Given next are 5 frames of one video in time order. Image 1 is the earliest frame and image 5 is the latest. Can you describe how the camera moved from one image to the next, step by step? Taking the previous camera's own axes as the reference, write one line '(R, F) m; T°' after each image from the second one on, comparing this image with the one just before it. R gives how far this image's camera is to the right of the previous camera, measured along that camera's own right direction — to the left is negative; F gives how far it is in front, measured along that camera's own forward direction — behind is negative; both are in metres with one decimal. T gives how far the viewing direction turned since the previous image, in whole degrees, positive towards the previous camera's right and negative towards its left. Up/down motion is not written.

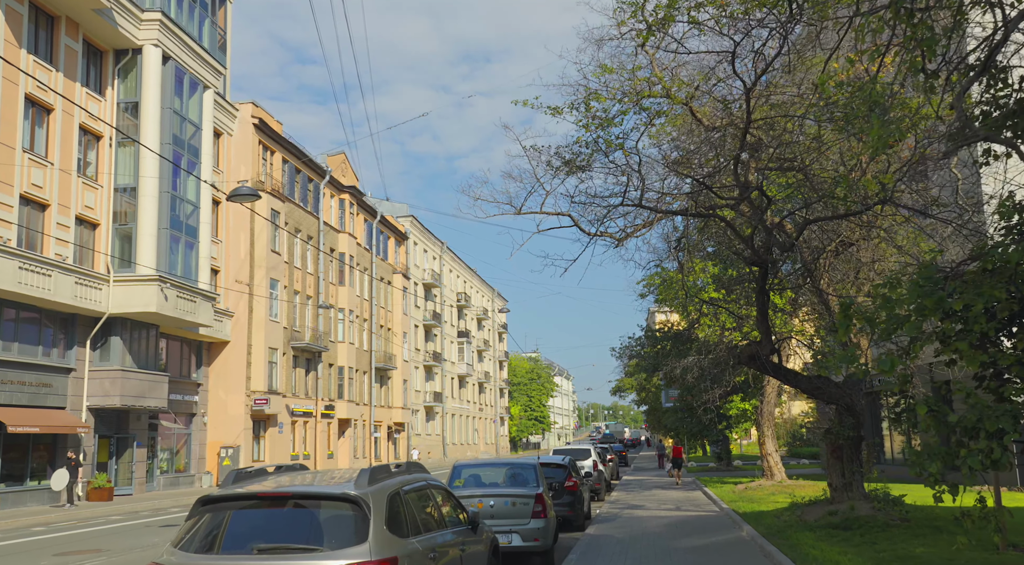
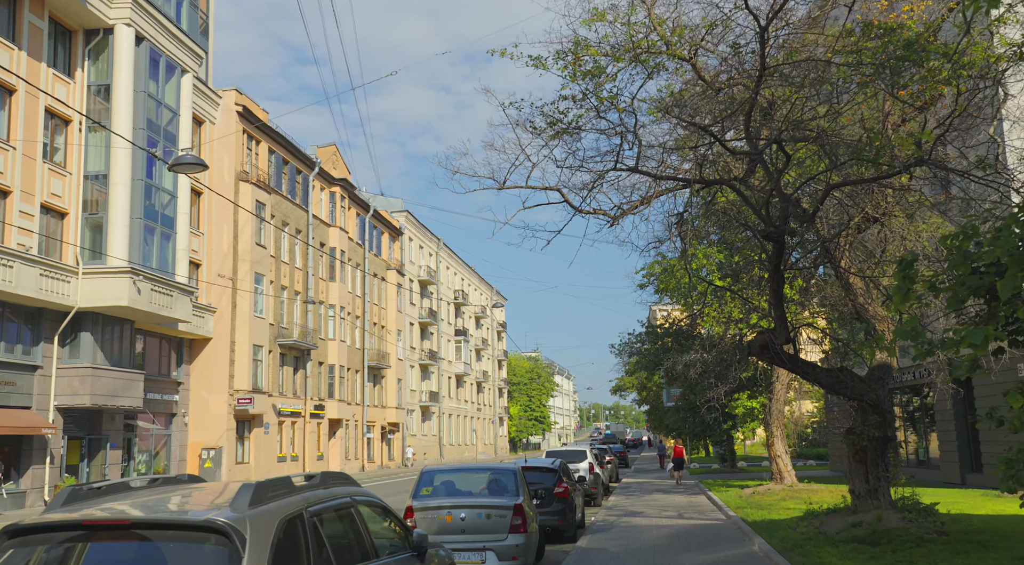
(+0.3, +1.7) m; 0°
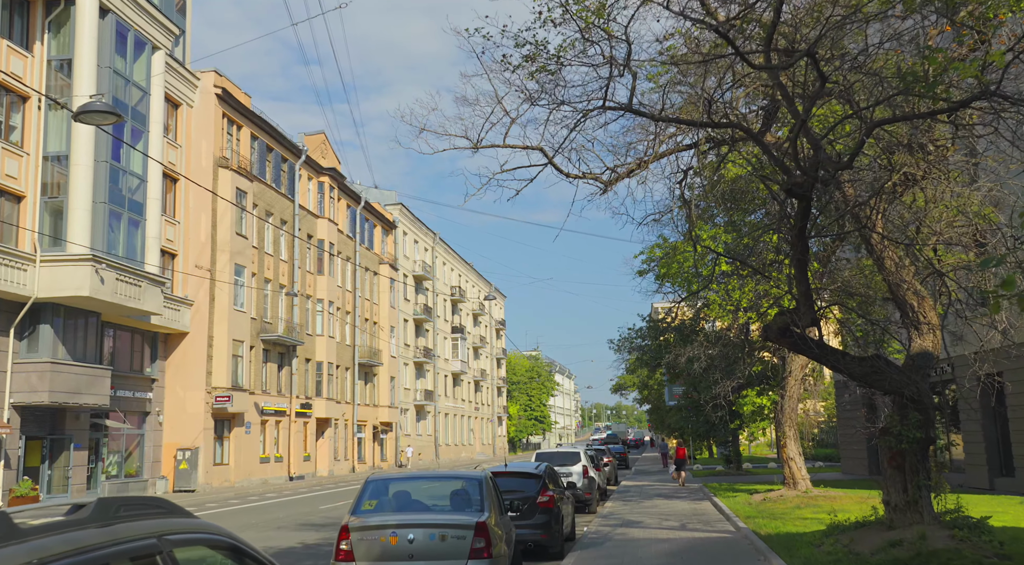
(+0.4, +2.0) m; 0°
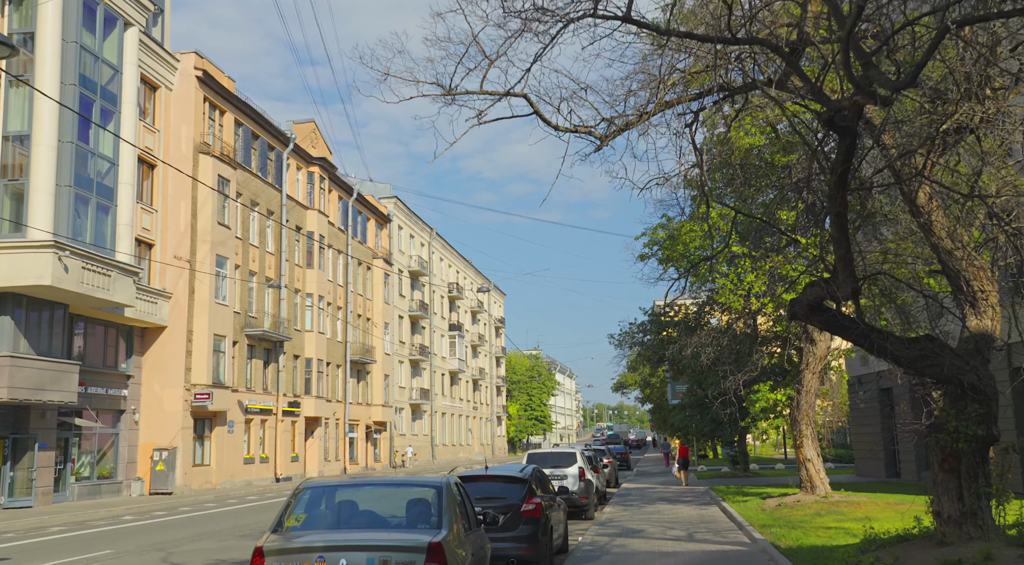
(+0.3, +1.8) m; 0°
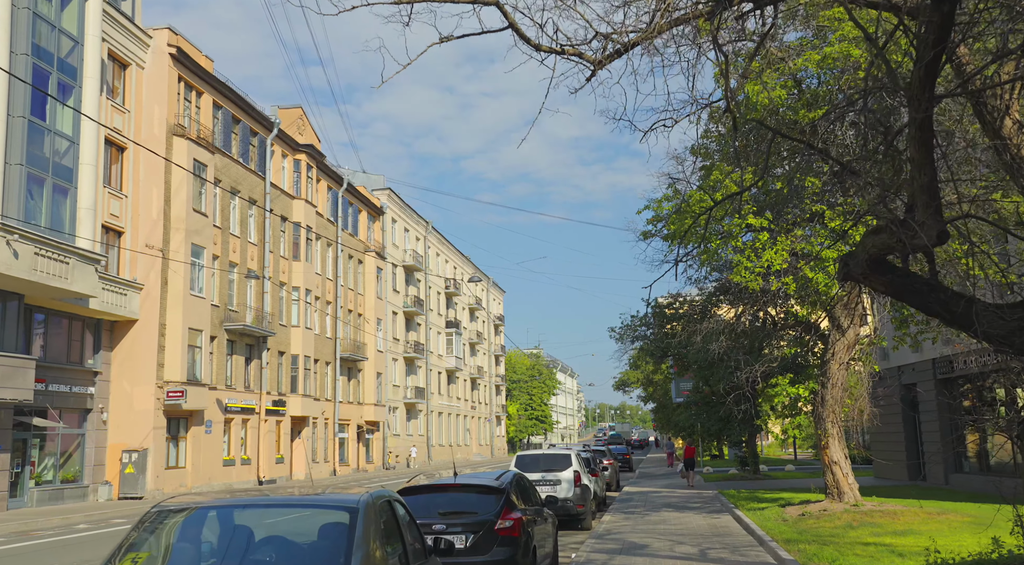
(+0.3, +2.2) m; 0°
